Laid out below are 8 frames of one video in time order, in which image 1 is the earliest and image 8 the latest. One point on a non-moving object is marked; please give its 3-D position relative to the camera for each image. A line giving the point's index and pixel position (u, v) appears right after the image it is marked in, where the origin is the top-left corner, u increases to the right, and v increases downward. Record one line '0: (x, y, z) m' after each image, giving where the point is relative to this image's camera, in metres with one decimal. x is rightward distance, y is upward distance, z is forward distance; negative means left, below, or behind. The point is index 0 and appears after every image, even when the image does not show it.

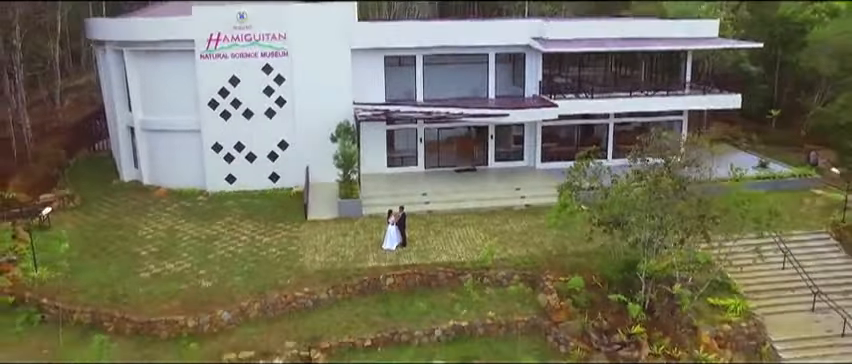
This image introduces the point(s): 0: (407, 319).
0: (-0.4, -2.7, +13.2) m
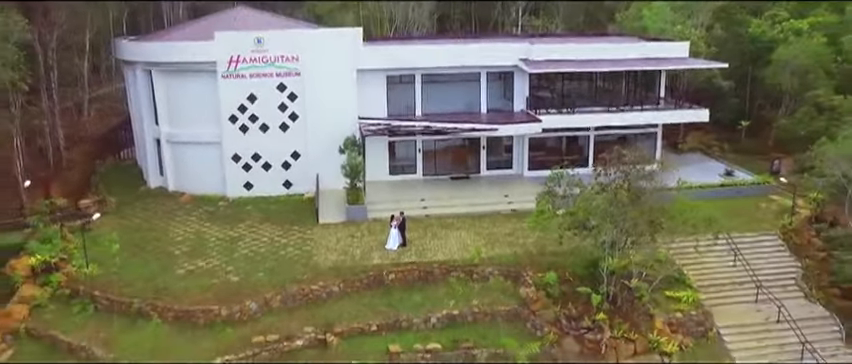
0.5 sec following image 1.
0: (-0.4, -2.9, +15.6) m
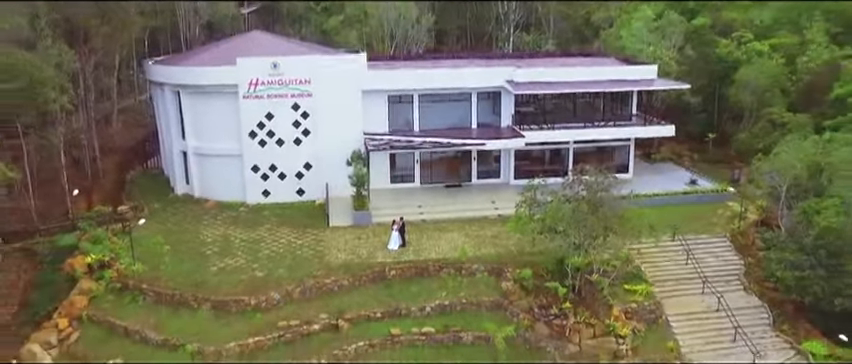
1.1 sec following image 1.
0: (-0.6, -3.2, +18.6) m
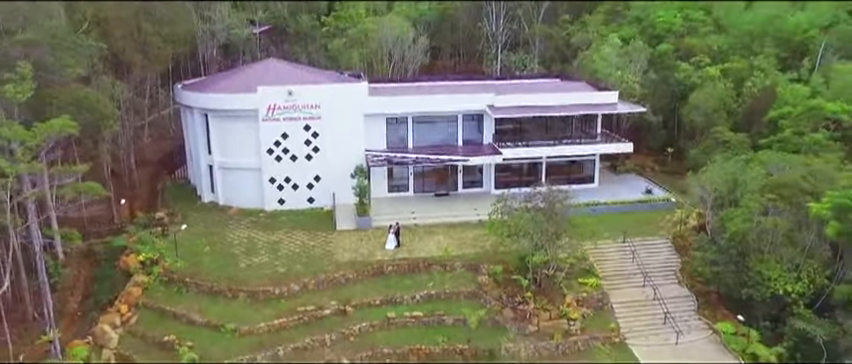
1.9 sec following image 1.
0: (-0.9, -3.6, +23.1) m
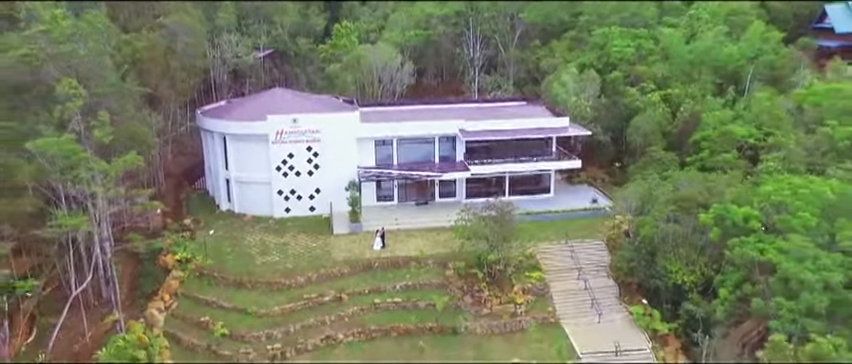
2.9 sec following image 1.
0: (-1.8, -4.3, +29.2) m
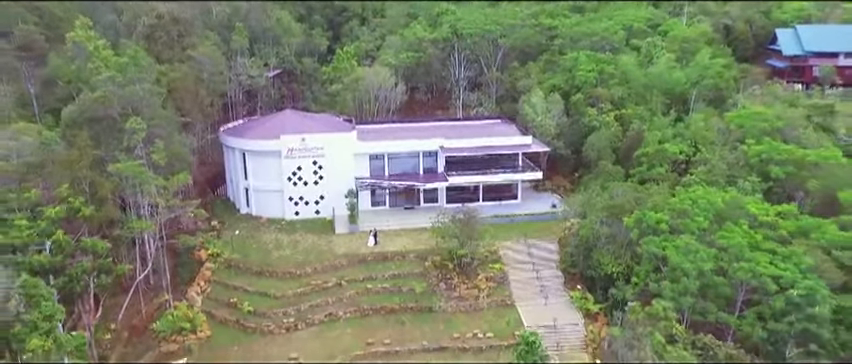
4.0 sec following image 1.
0: (-2.7, -4.8, +36.6) m
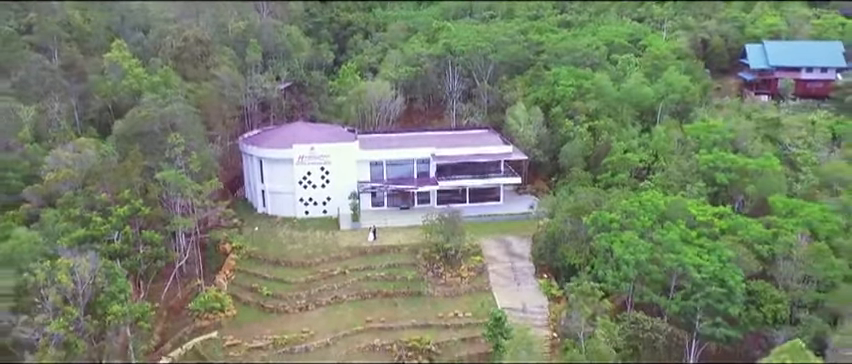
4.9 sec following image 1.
0: (-3.3, -5.1, +43.0) m
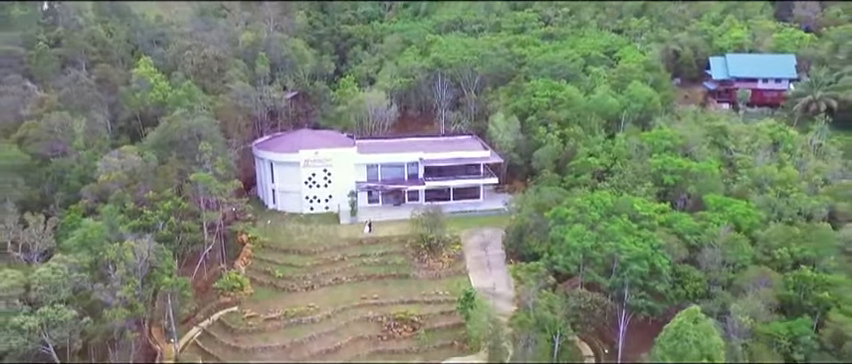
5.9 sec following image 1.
0: (-4.3, -5.1, +50.6) m
